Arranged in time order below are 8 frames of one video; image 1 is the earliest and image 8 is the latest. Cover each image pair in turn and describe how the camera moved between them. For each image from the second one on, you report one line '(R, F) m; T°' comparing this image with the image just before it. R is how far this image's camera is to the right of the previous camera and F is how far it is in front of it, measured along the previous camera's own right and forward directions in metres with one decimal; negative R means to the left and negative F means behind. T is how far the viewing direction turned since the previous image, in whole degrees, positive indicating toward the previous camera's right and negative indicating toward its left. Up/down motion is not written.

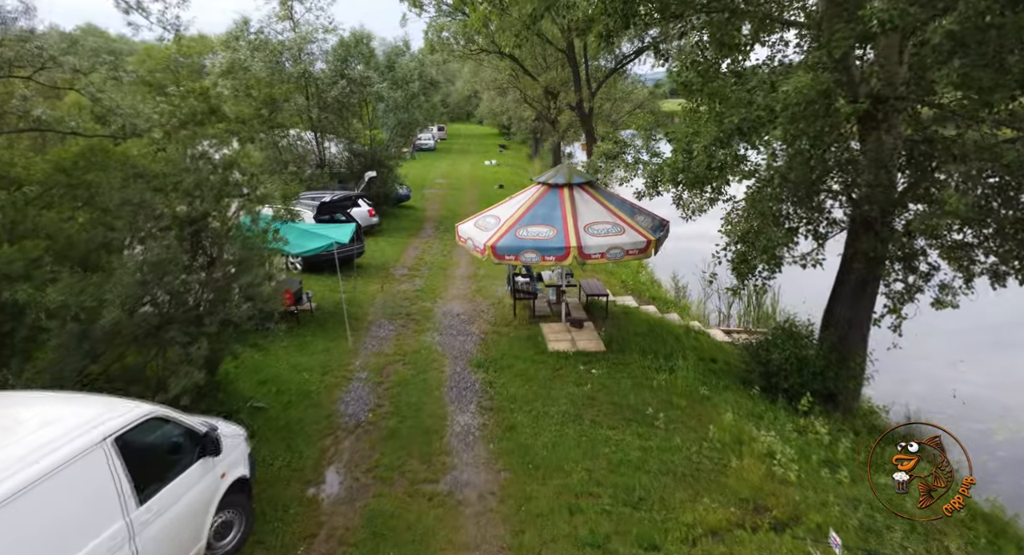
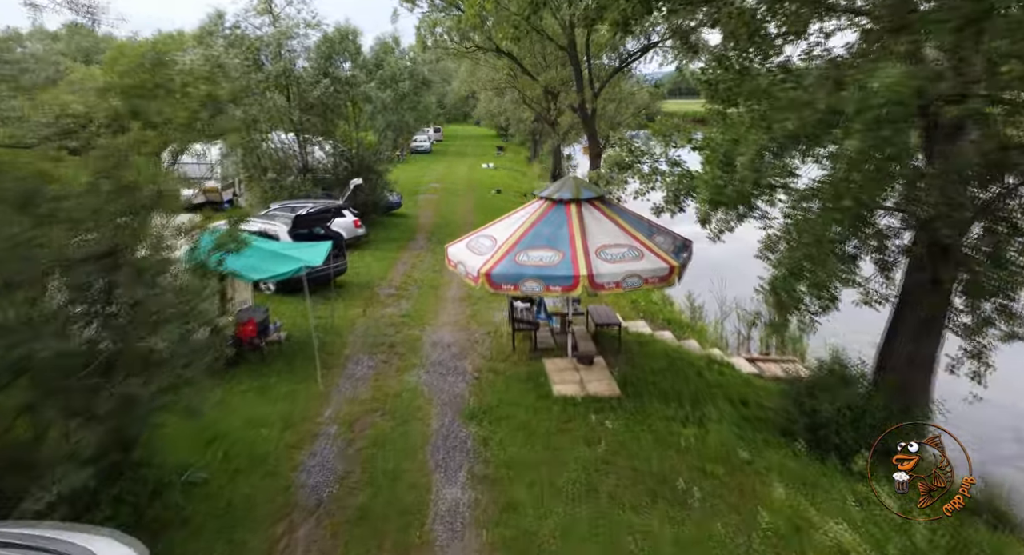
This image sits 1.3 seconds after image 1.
(0.0, +1.6) m; 0°
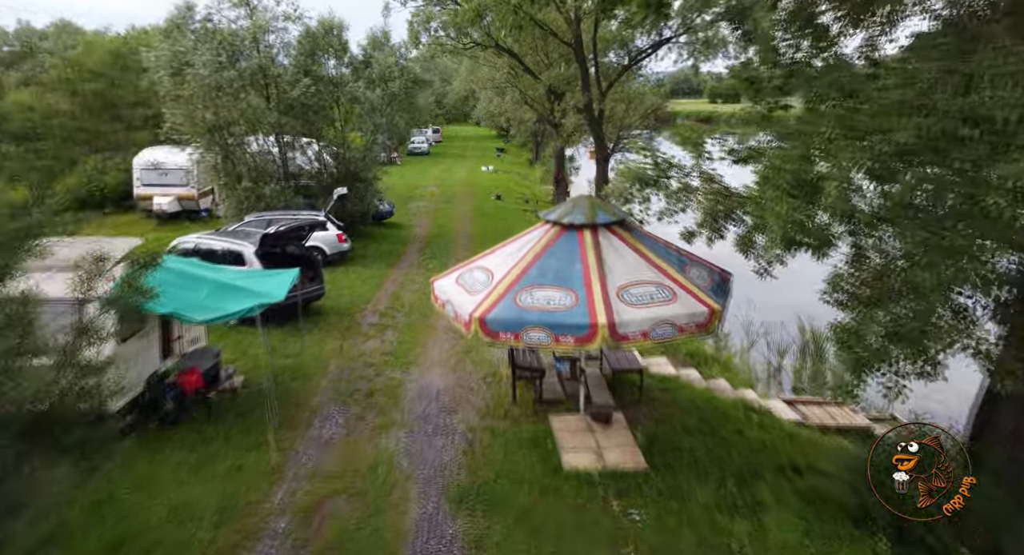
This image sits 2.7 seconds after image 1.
(0.0, +1.8) m; 0°
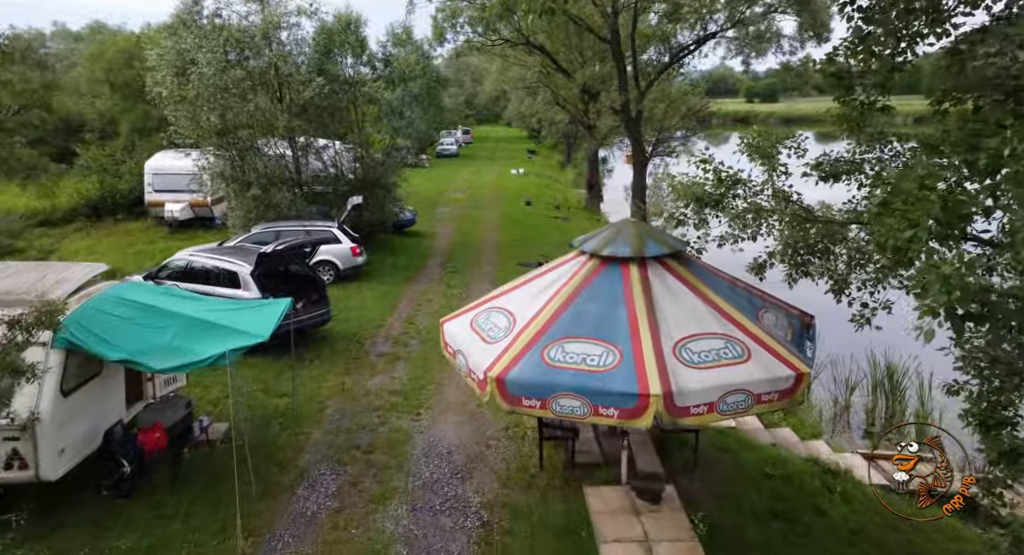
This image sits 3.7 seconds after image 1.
(0.0, +1.6) m; -3°
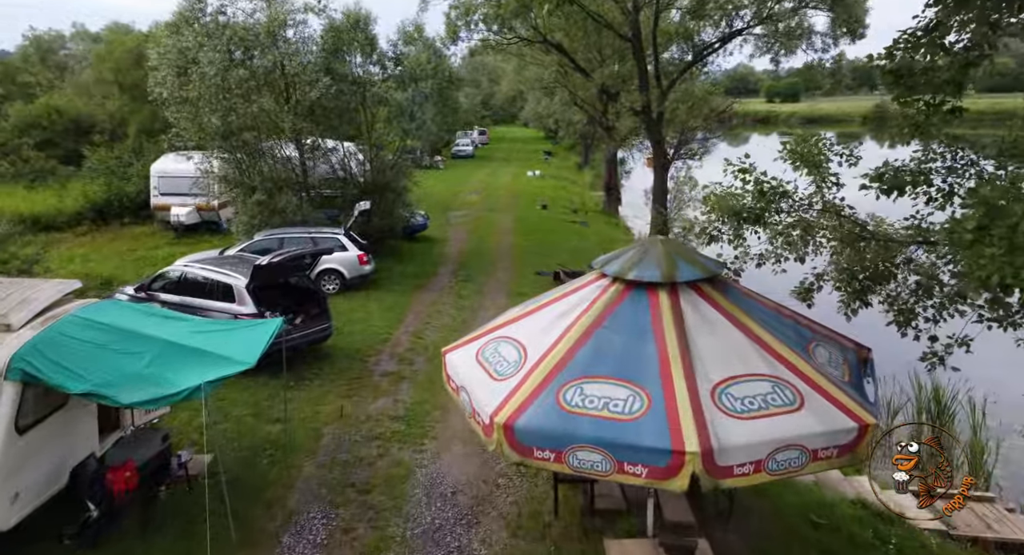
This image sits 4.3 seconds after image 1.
(0.0, +0.8) m; -2°
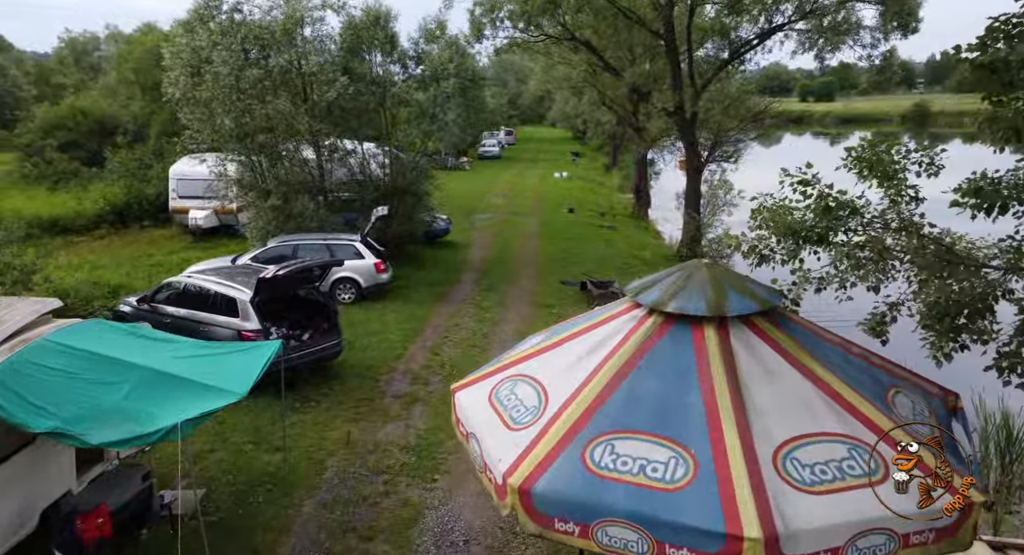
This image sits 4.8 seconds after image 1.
(0.0, +0.8) m; -3°
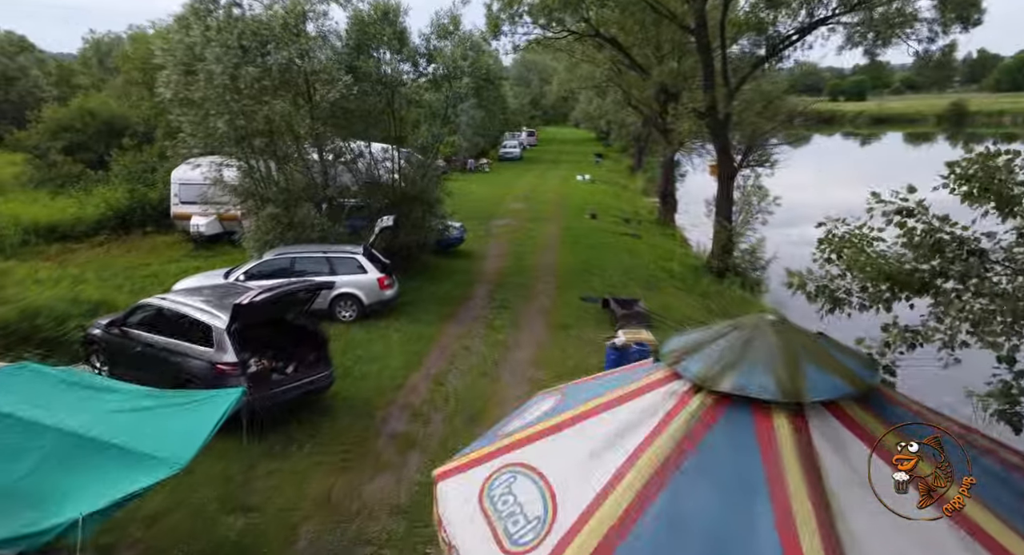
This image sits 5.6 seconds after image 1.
(+0.1, +1.2) m; -2°
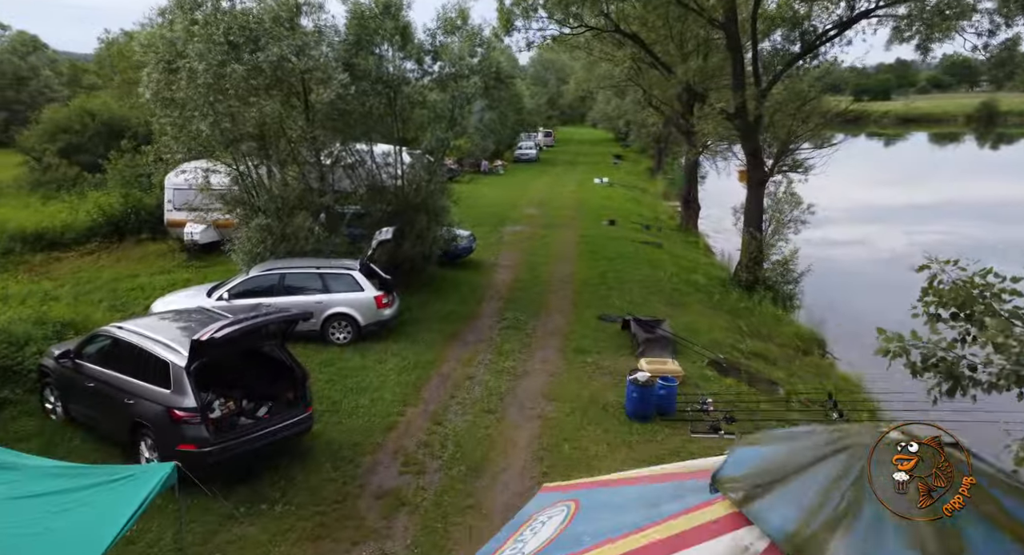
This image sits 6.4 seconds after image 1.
(+0.1, +1.2) m; -2°
